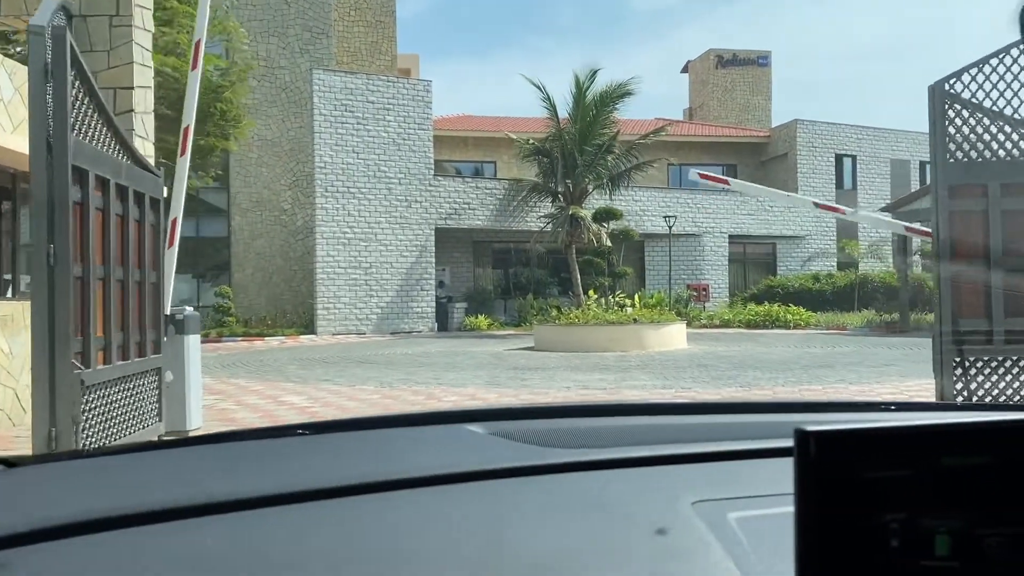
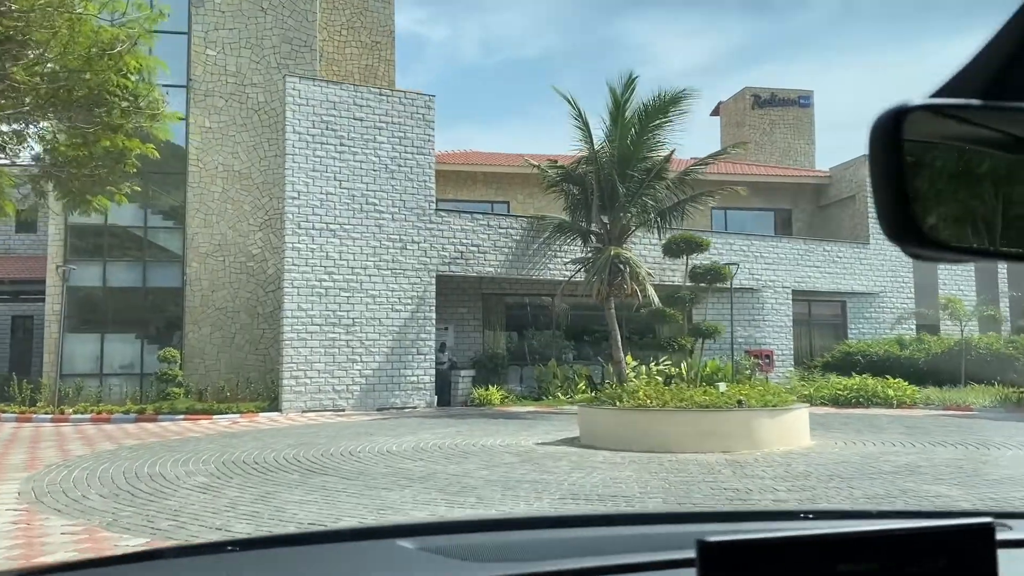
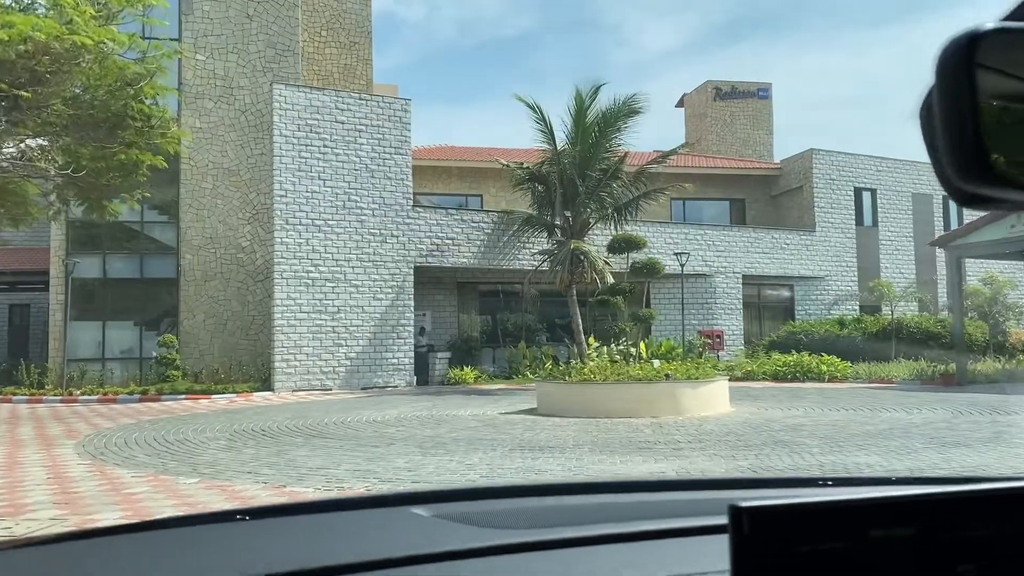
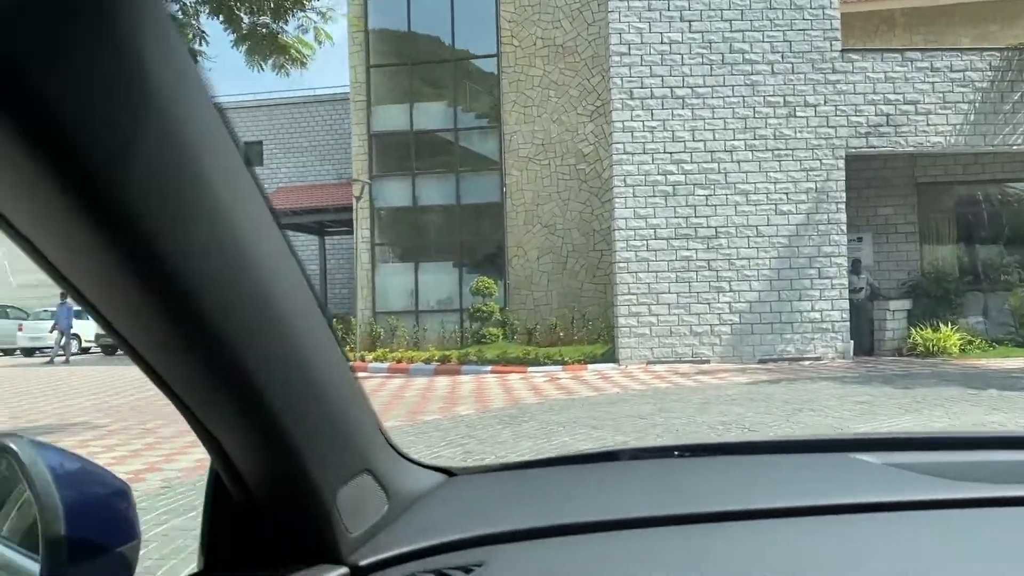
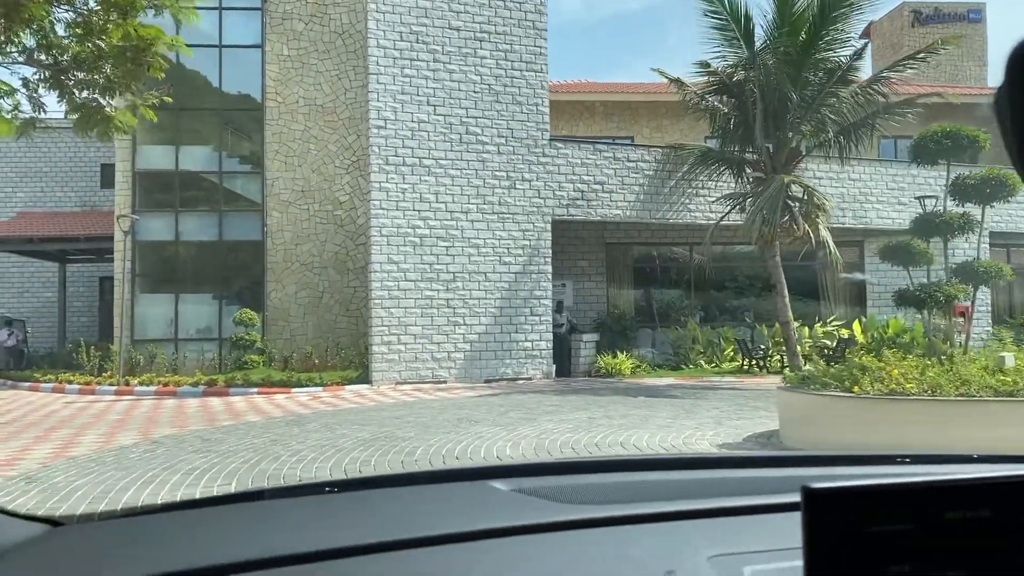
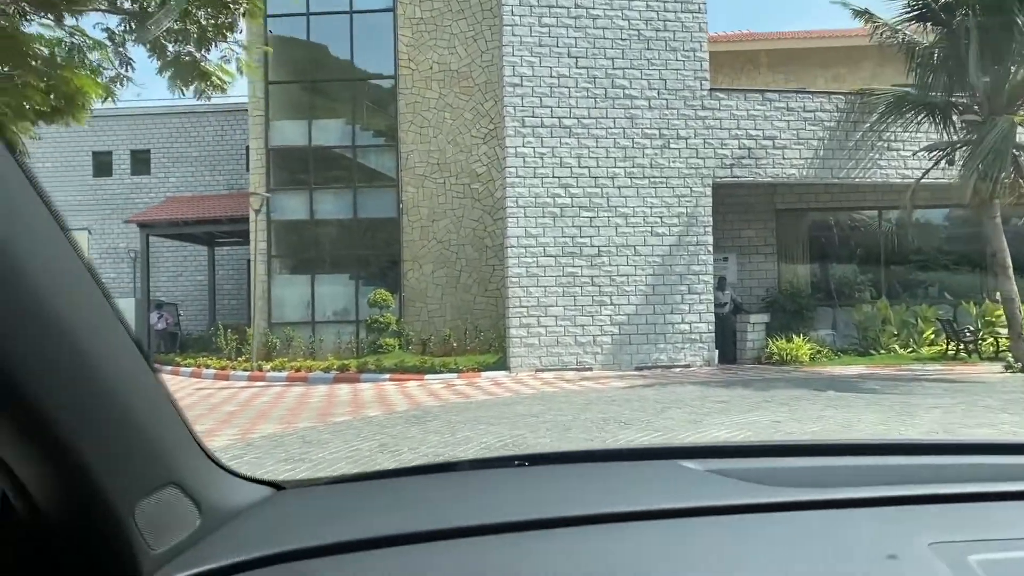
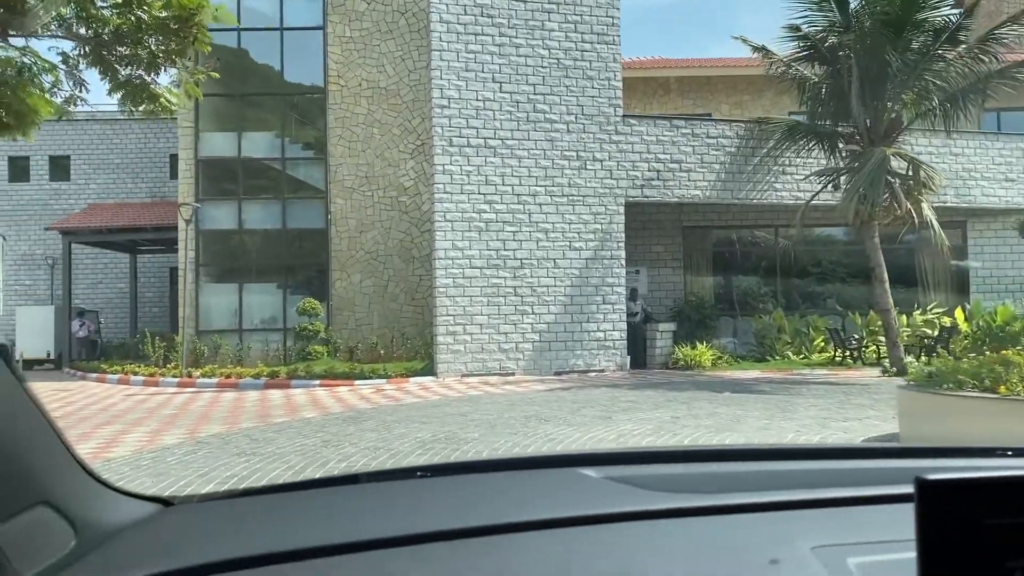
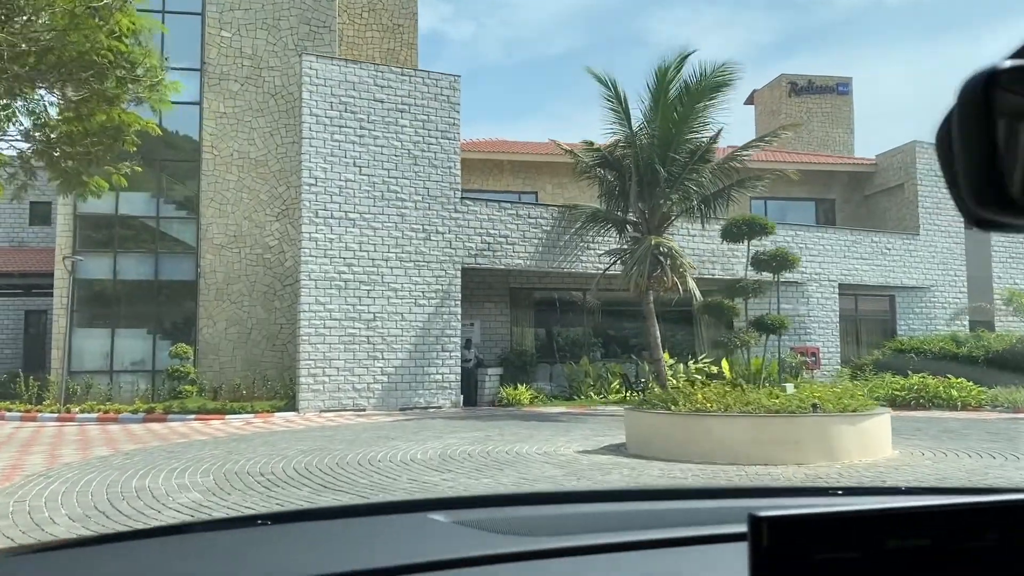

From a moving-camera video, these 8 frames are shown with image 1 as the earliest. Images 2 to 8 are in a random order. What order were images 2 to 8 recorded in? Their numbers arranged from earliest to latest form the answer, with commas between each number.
3, 2, 8, 5, 7, 6, 4
